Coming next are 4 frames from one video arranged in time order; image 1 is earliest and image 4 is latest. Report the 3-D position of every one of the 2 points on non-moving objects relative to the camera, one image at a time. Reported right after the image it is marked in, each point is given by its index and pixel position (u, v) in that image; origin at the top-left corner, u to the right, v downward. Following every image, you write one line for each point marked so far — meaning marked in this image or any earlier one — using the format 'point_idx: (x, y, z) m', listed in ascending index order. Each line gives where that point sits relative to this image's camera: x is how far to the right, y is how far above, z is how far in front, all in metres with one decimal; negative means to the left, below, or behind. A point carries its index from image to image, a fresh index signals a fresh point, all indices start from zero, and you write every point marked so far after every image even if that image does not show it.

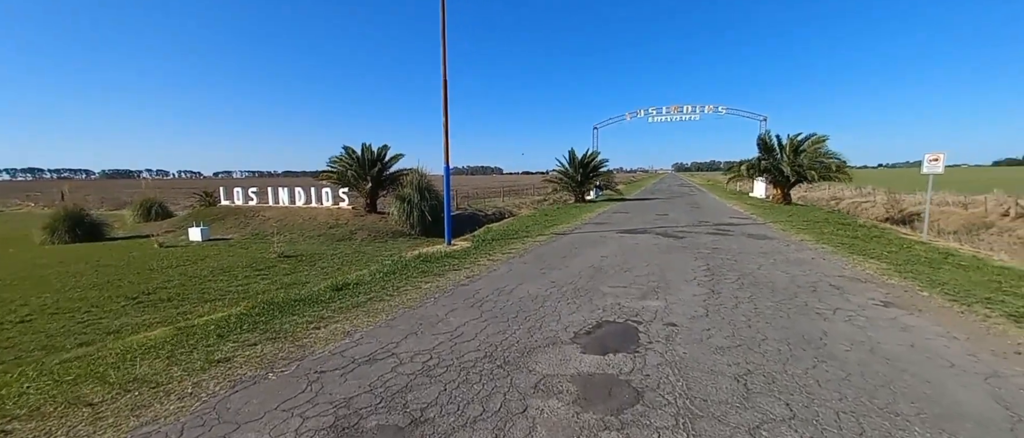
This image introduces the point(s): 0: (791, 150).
0: (+12.8, +3.2, +18.6) m
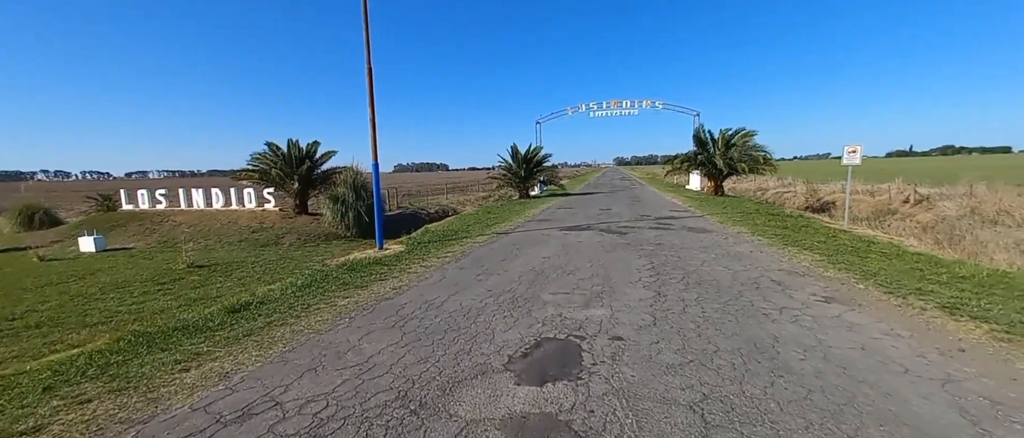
0: (+10.1, +3.6, +19.5) m
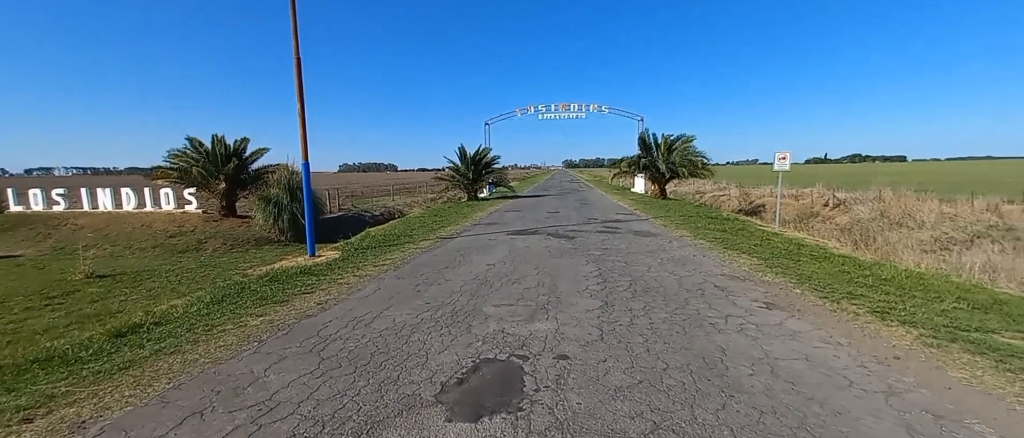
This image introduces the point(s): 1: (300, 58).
0: (+7.6, +3.5, +20.2) m
1: (-4.9, +3.7, +9.3) m
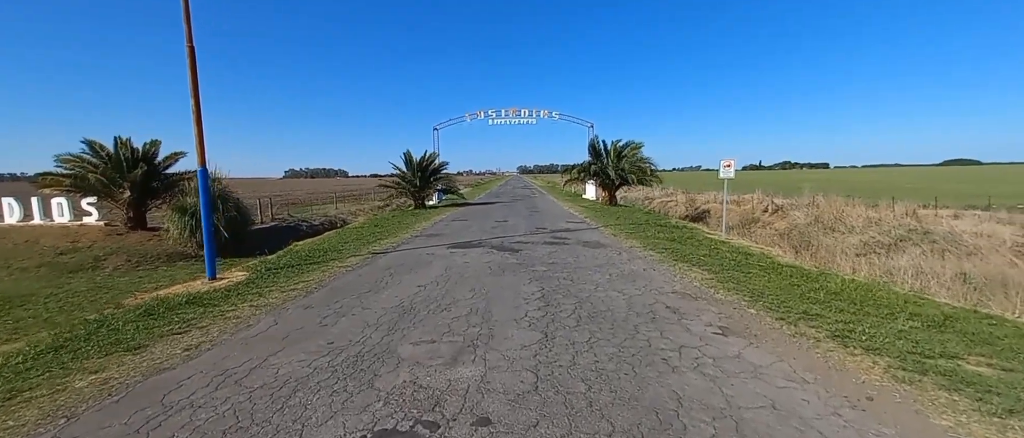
0: (+5.1, +3.2, +20.2) m
1: (-6.1, +3.4, +8.1) m
